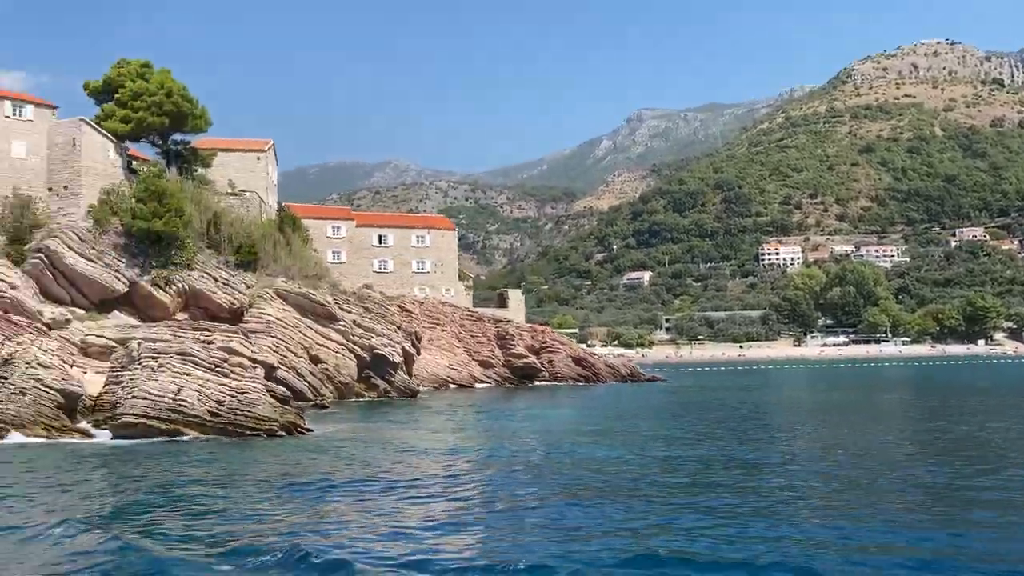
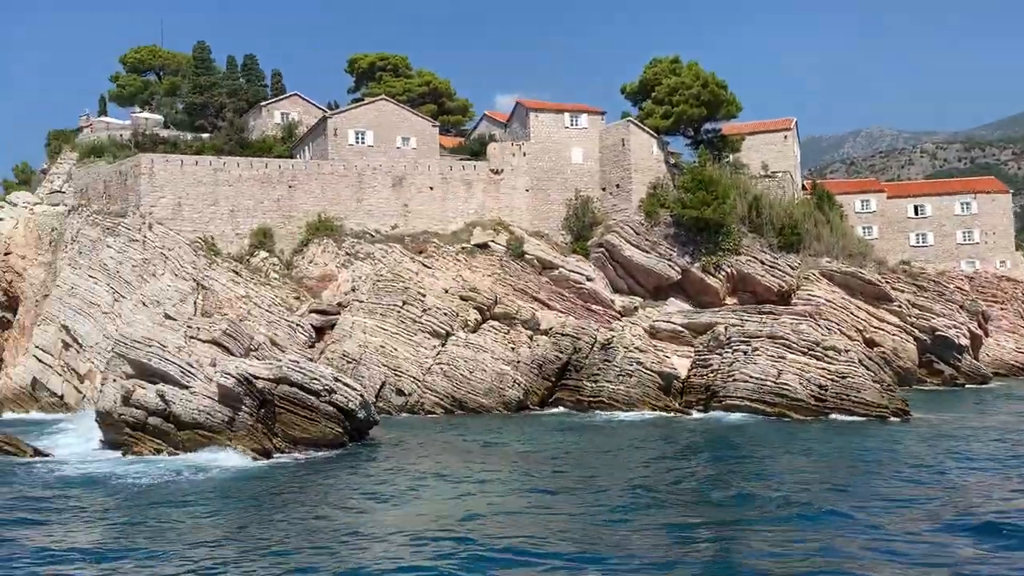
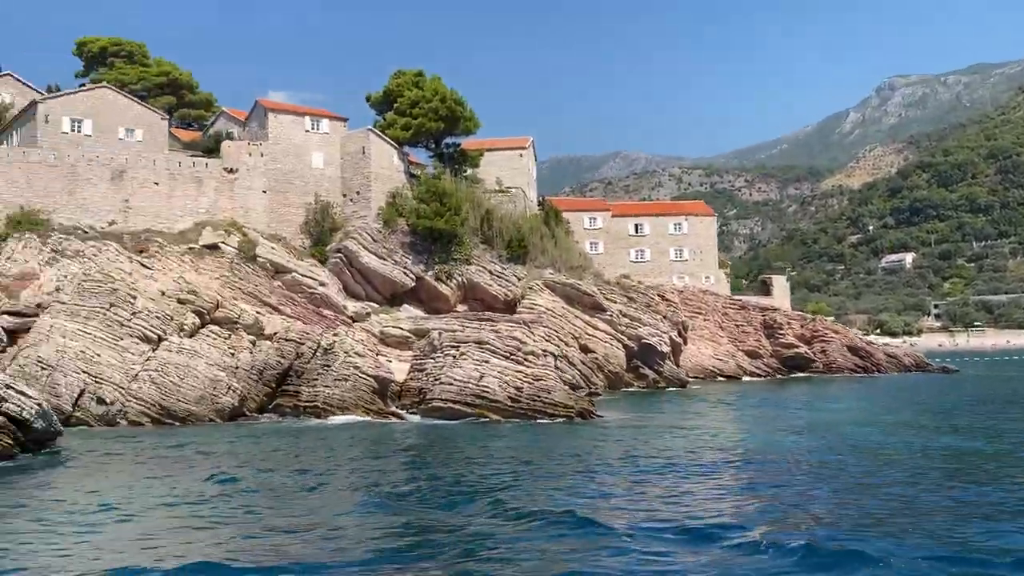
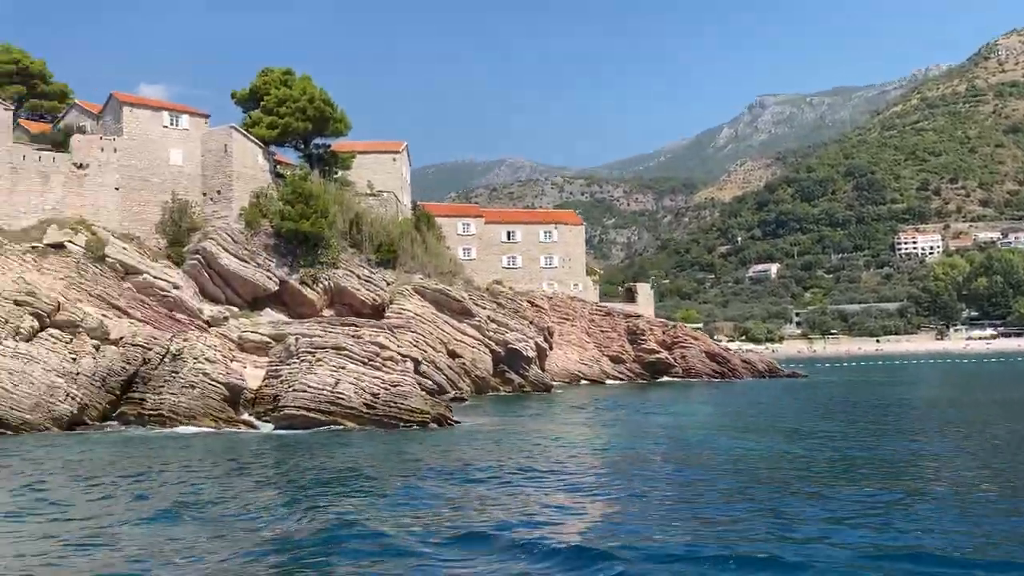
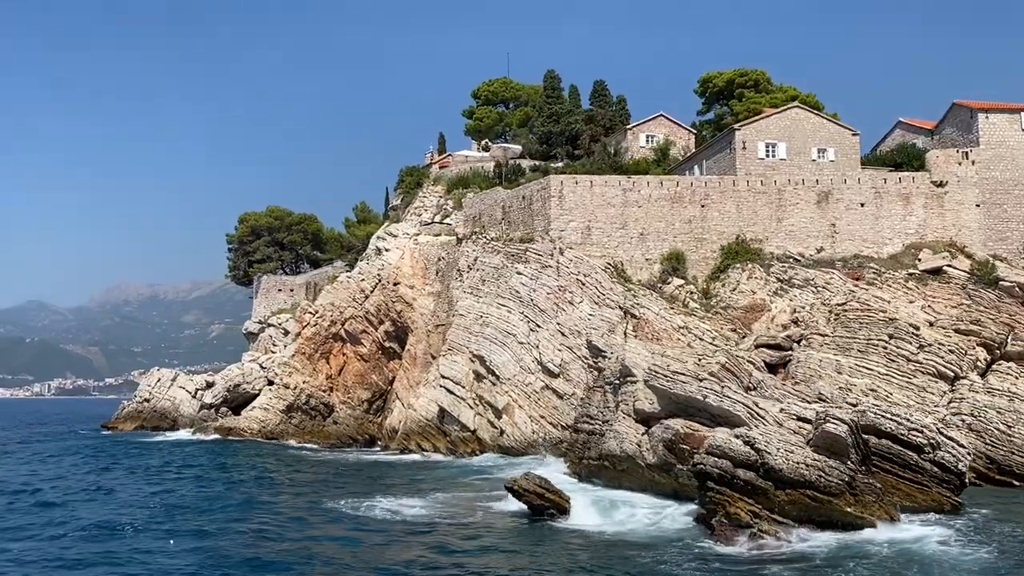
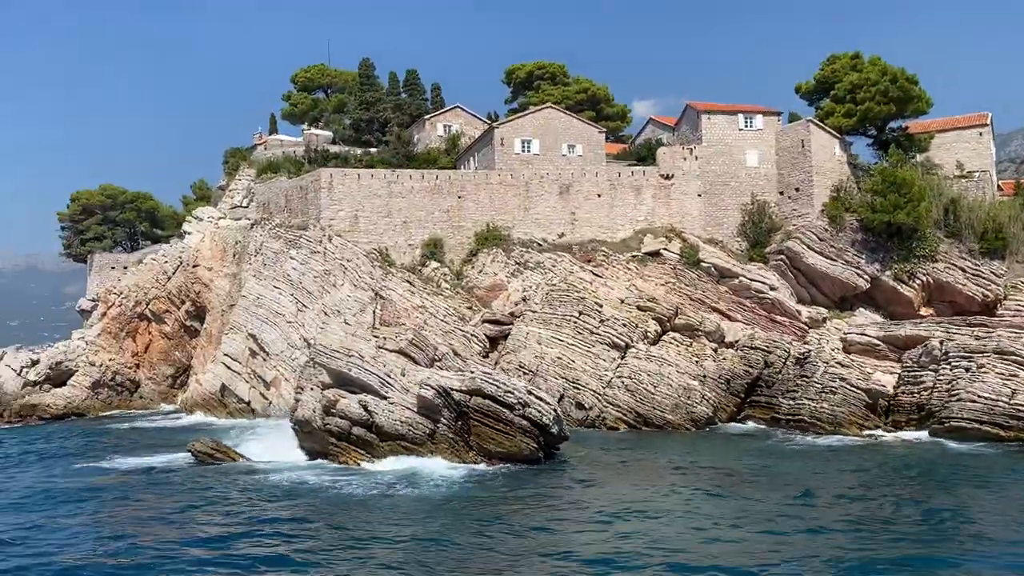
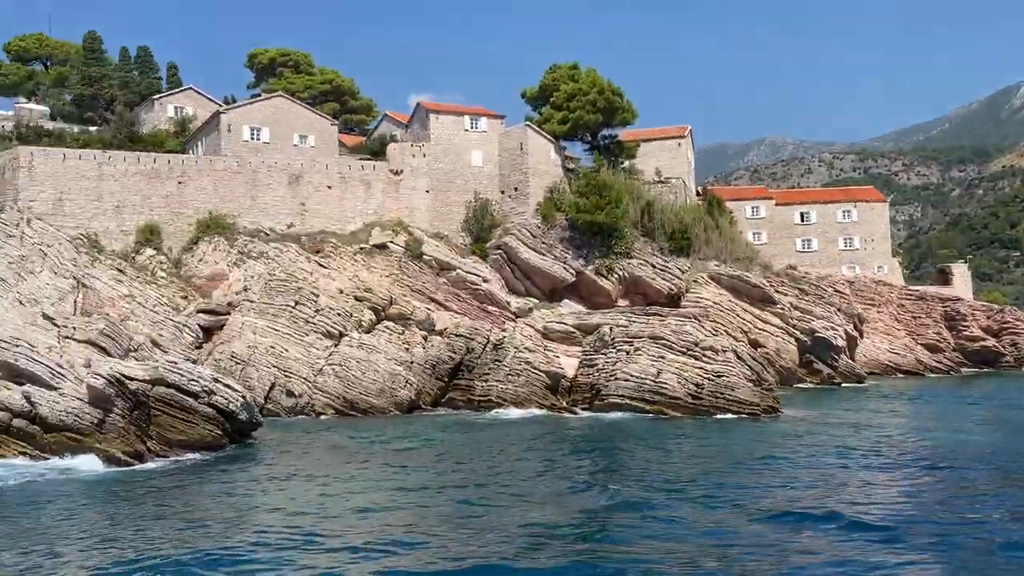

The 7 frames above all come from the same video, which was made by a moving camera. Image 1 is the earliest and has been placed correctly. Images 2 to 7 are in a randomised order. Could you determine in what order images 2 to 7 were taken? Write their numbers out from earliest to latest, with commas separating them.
4, 3, 7, 2, 6, 5
